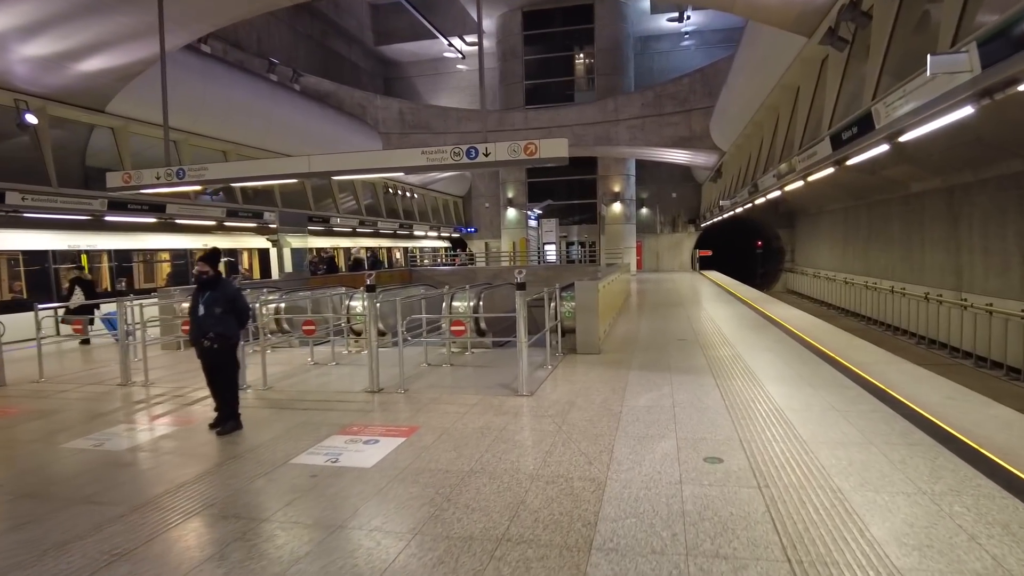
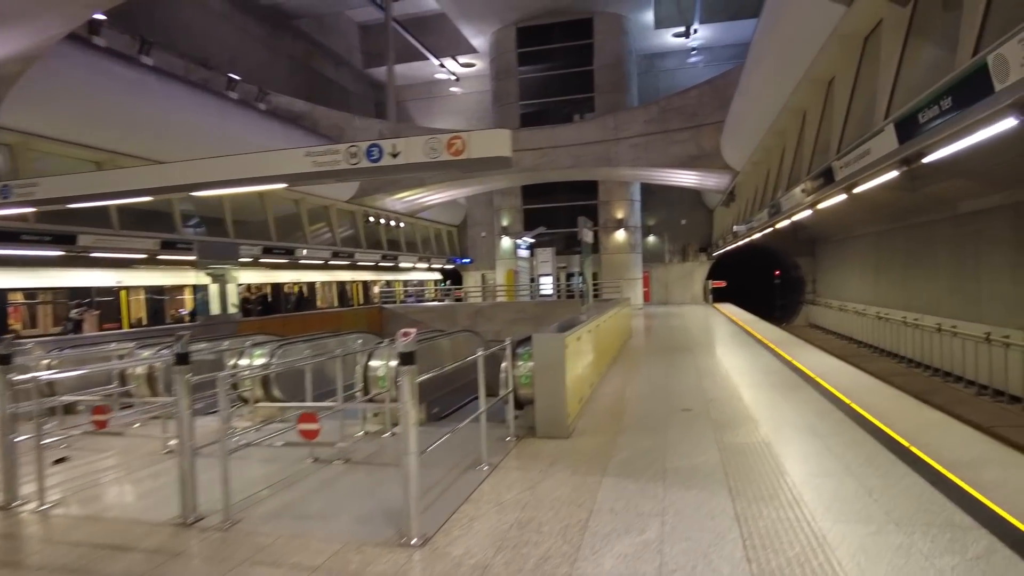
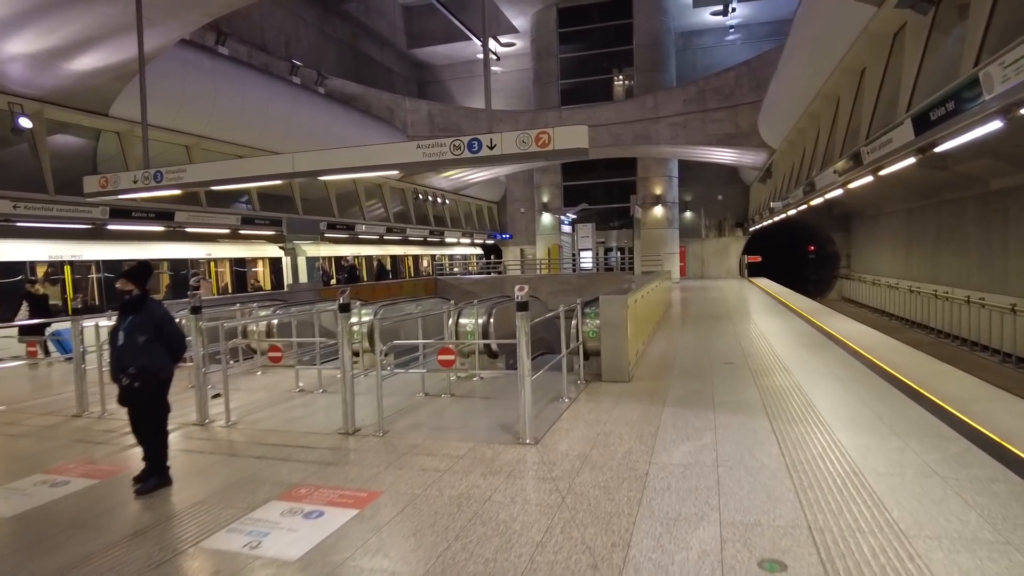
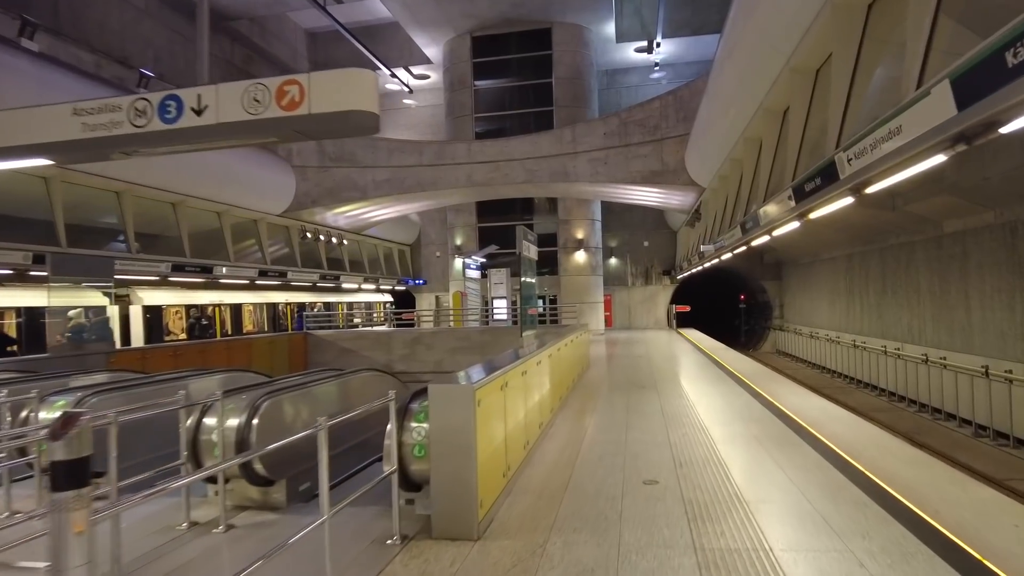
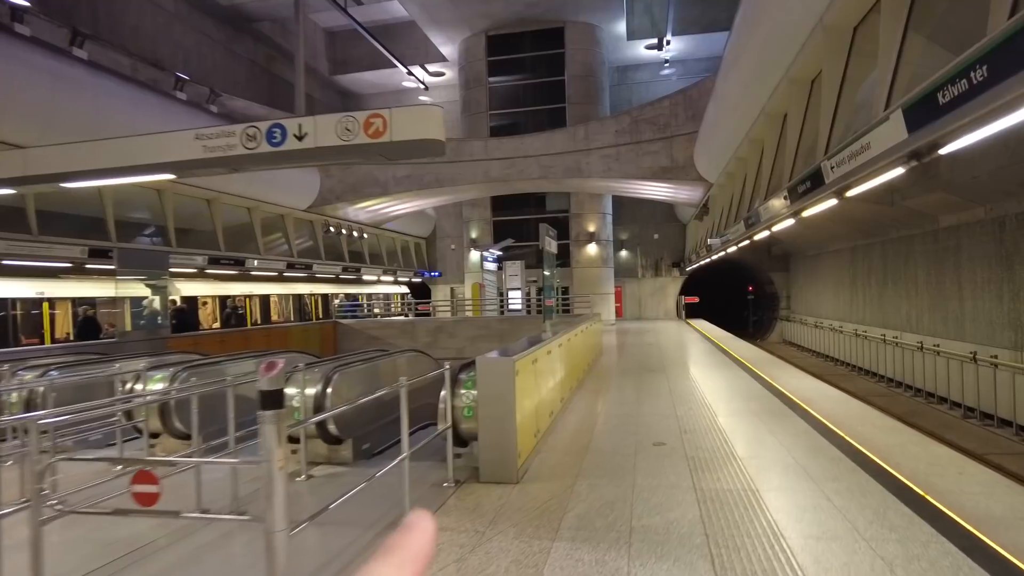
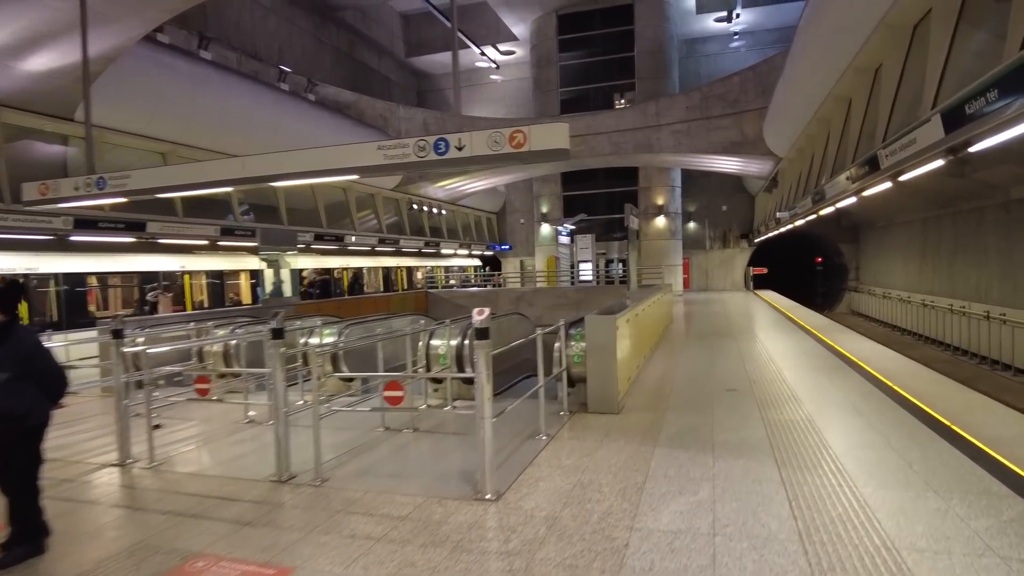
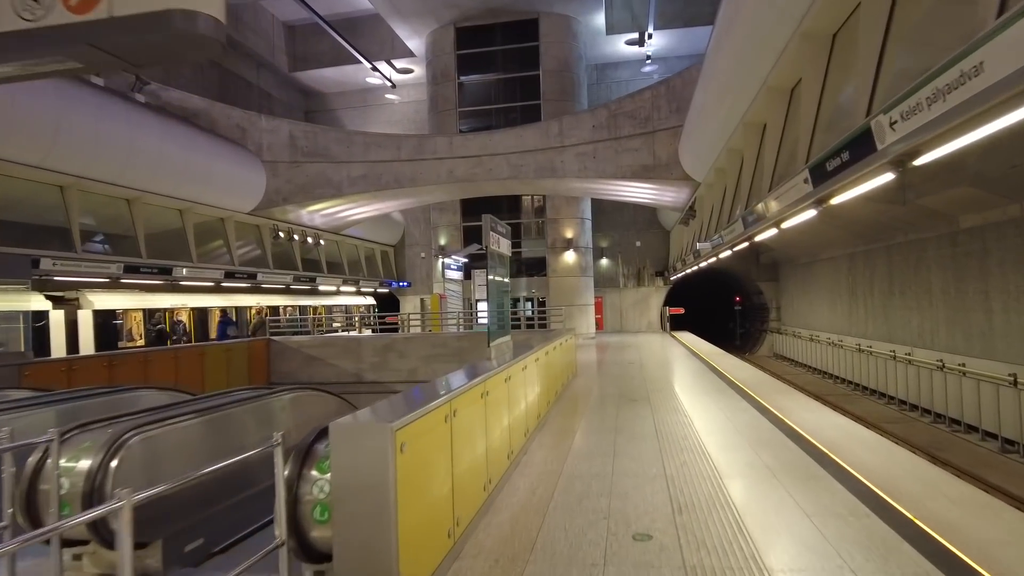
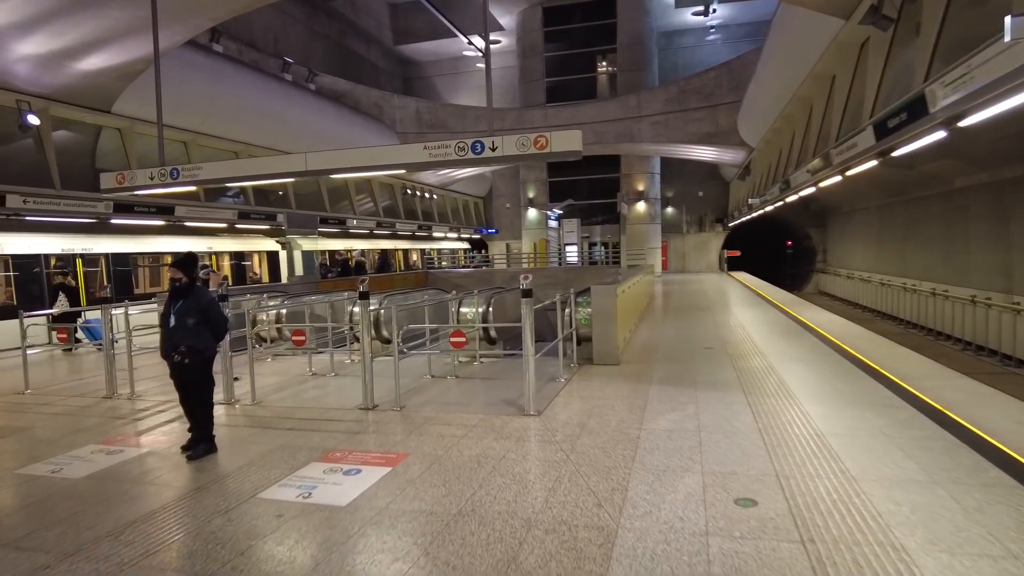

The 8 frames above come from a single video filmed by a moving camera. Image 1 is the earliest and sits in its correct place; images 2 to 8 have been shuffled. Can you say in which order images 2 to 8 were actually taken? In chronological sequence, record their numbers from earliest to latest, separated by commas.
8, 3, 6, 2, 5, 4, 7
